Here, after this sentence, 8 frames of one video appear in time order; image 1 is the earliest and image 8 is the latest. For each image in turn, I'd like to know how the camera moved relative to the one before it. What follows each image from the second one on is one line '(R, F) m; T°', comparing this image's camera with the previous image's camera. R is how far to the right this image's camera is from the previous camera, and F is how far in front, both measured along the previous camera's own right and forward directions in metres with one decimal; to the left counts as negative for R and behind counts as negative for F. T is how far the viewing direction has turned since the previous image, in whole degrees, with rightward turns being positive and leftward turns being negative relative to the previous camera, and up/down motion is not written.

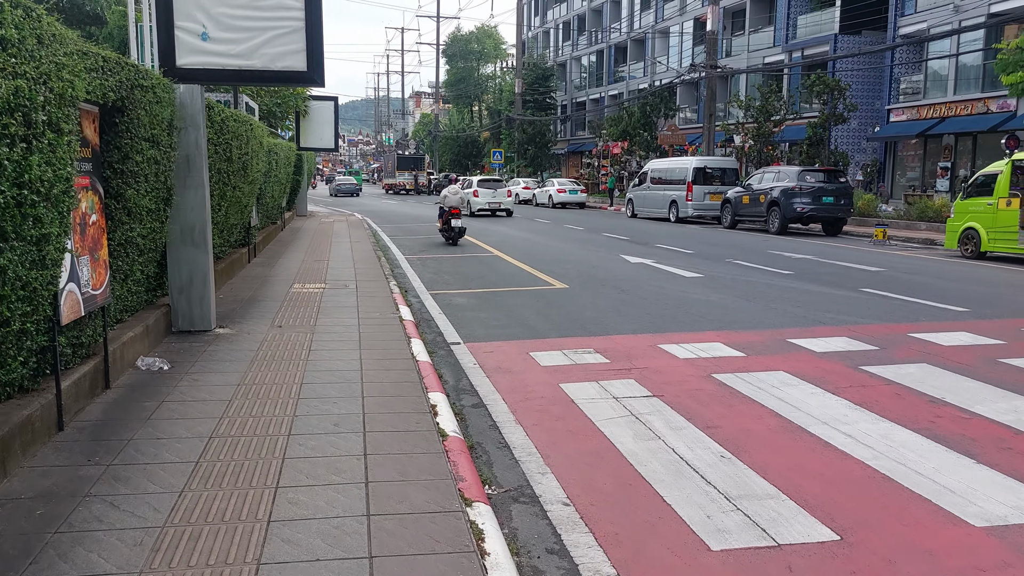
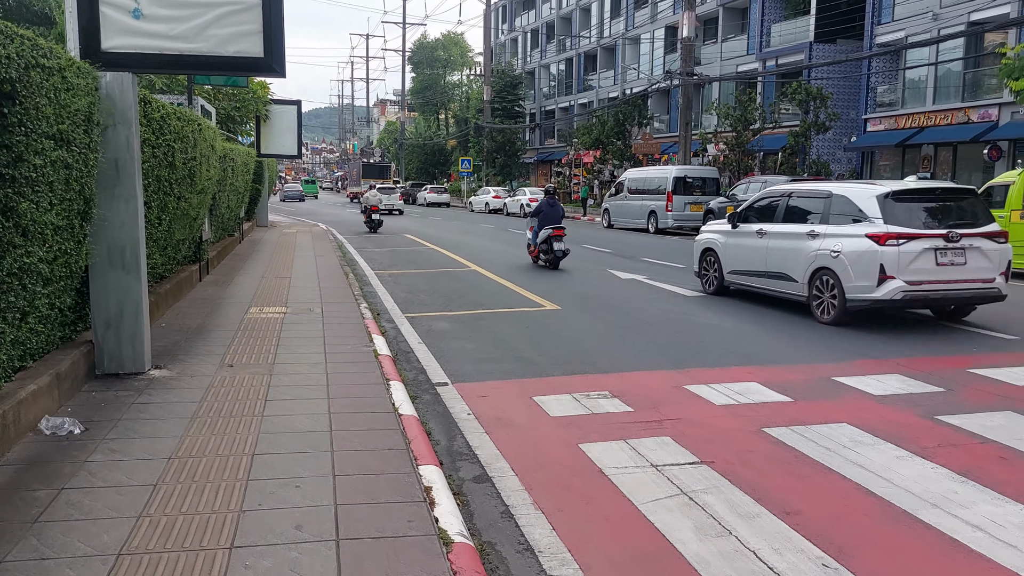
(-0.3, +1.3) m; +2°
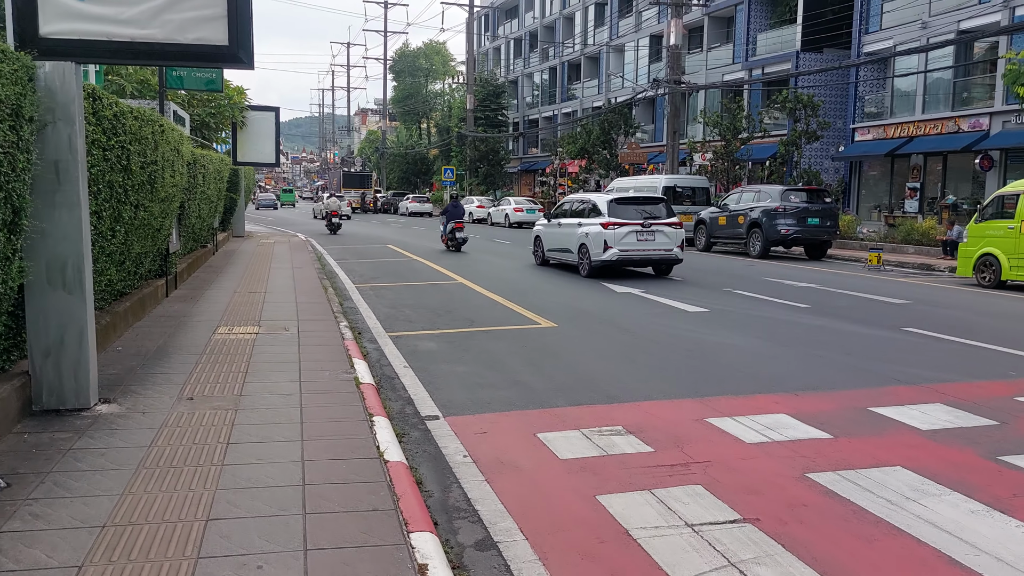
(-0.1, +0.8) m; +1°
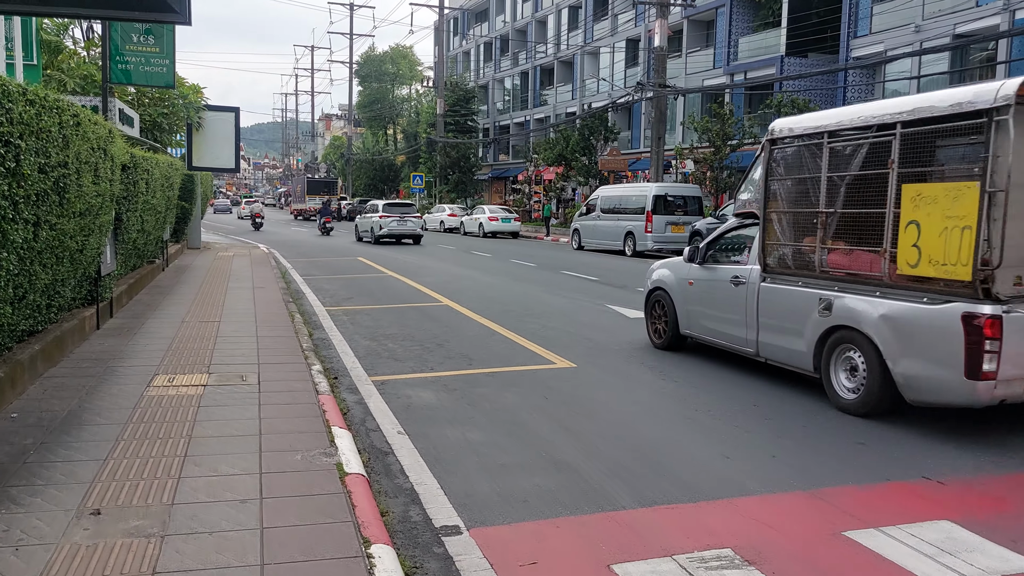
(-0.5, +1.9) m; +2°
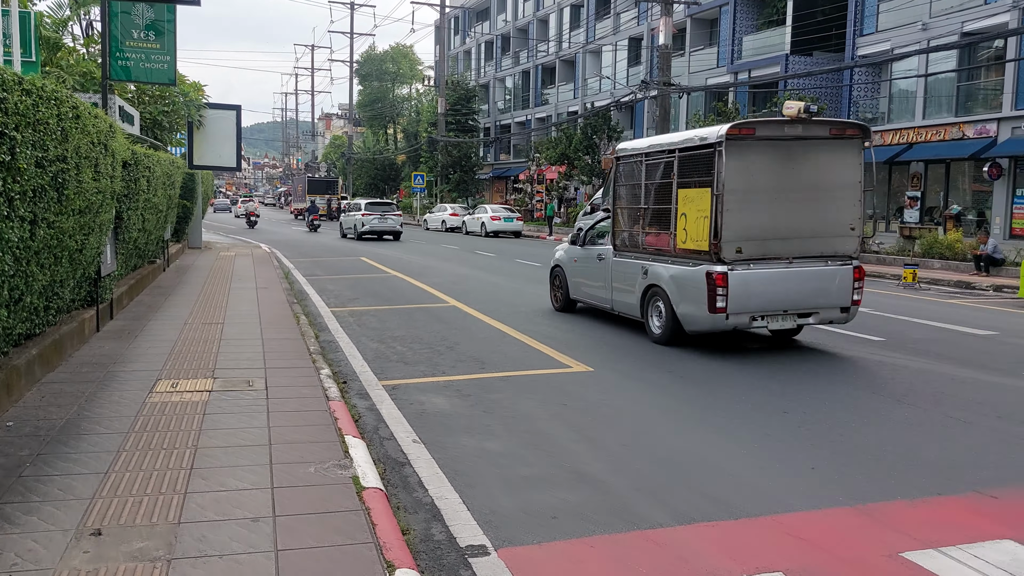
(-0.2, +0.3) m; 0°
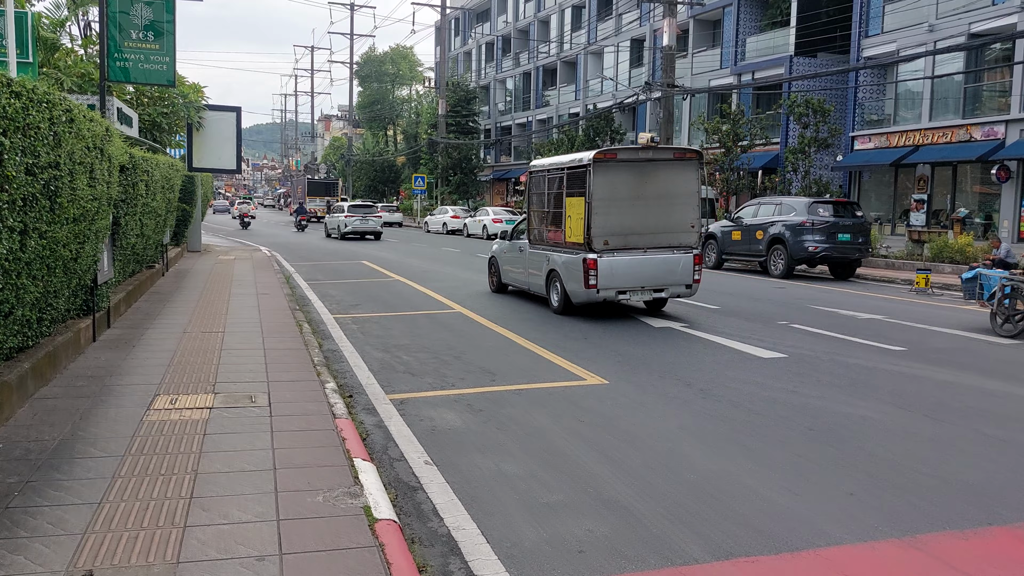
(-0.1, +0.3) m; 0°
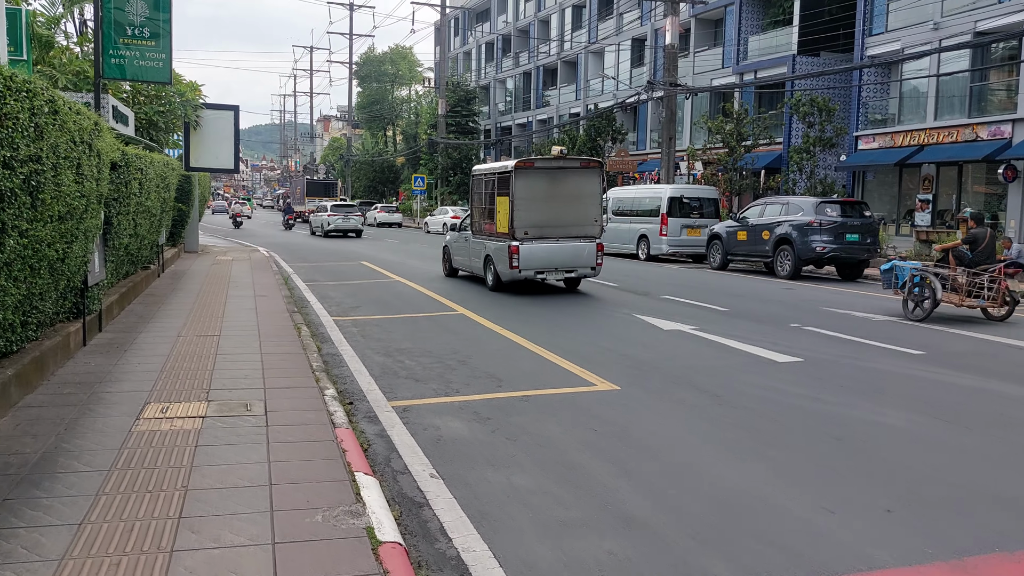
(-0.1, +0.3) m; 0°
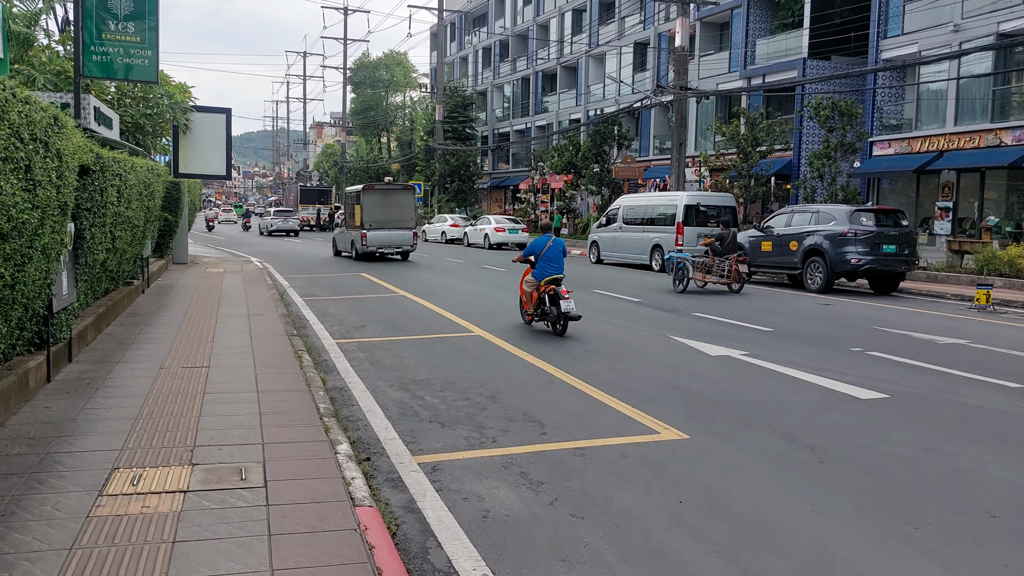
(-0.4, +1.3) m; 0°
